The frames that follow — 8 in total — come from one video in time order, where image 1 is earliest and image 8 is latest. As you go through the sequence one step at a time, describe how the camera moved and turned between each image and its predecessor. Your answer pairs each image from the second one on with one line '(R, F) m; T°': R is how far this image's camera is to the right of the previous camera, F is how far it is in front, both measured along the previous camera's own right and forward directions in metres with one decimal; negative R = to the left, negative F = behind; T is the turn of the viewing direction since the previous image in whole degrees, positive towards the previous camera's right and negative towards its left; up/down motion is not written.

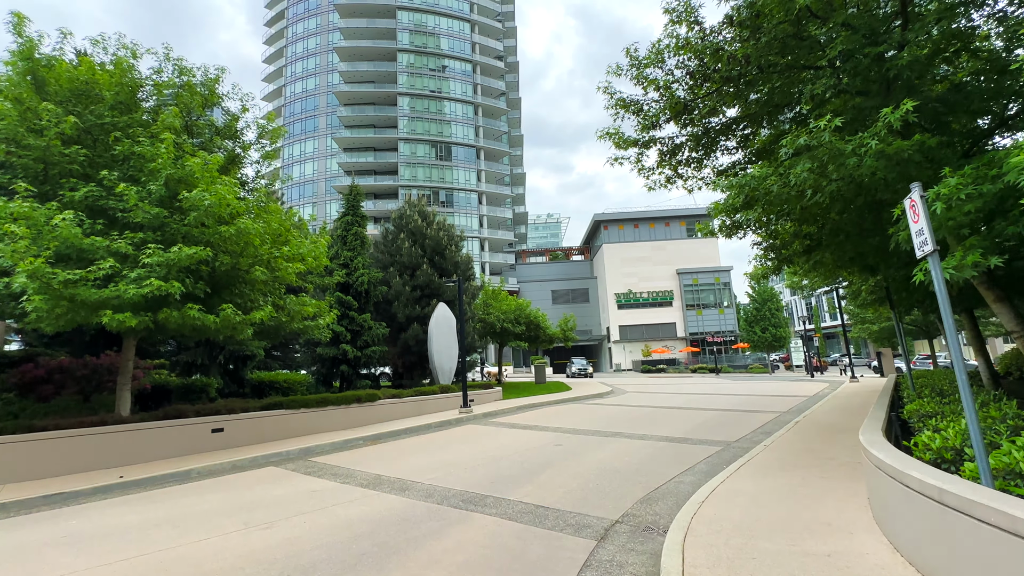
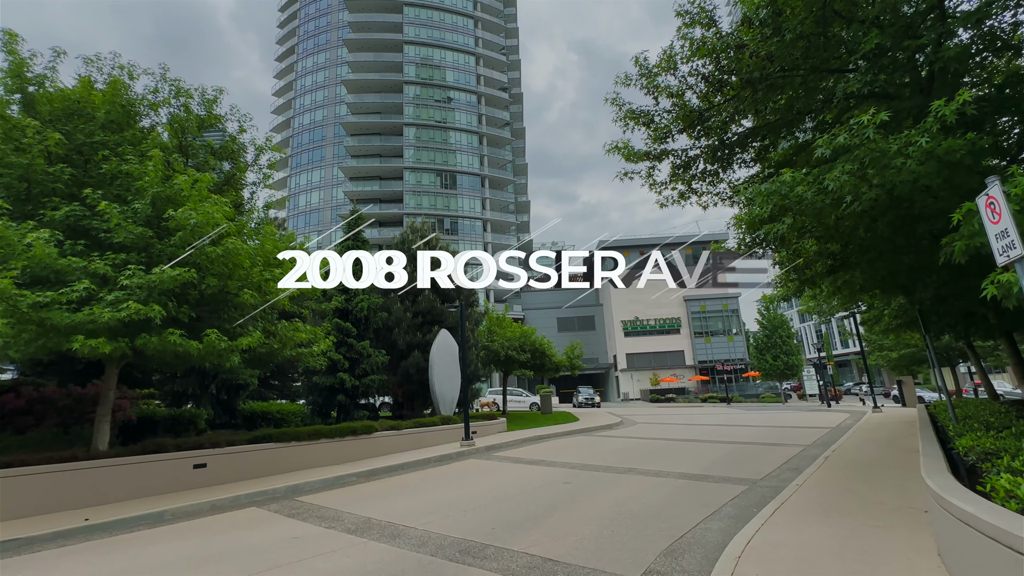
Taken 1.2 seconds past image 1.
(0.0, +0.6) m; -1°
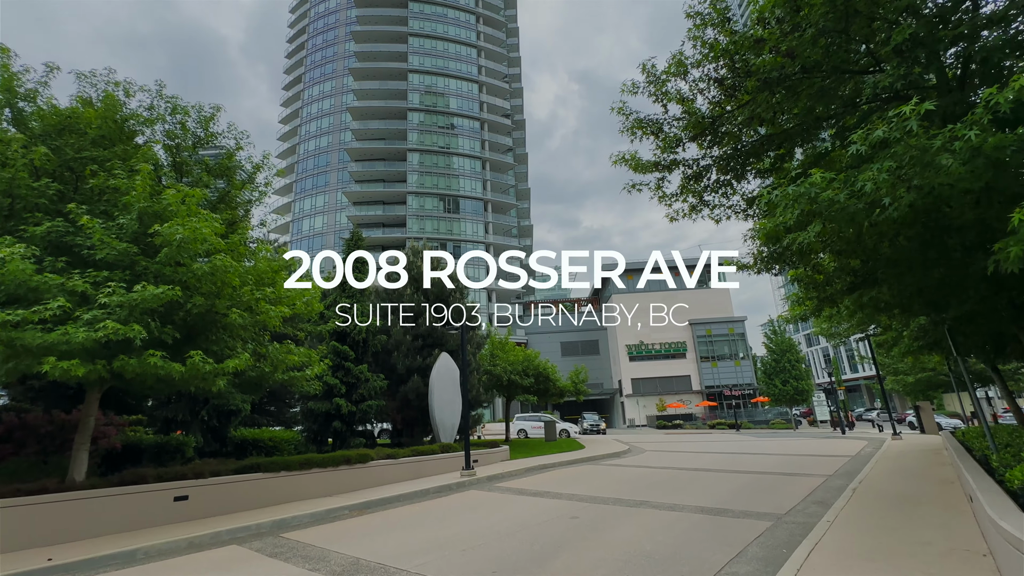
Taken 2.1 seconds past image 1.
(0.0, +0.5) m; 0°
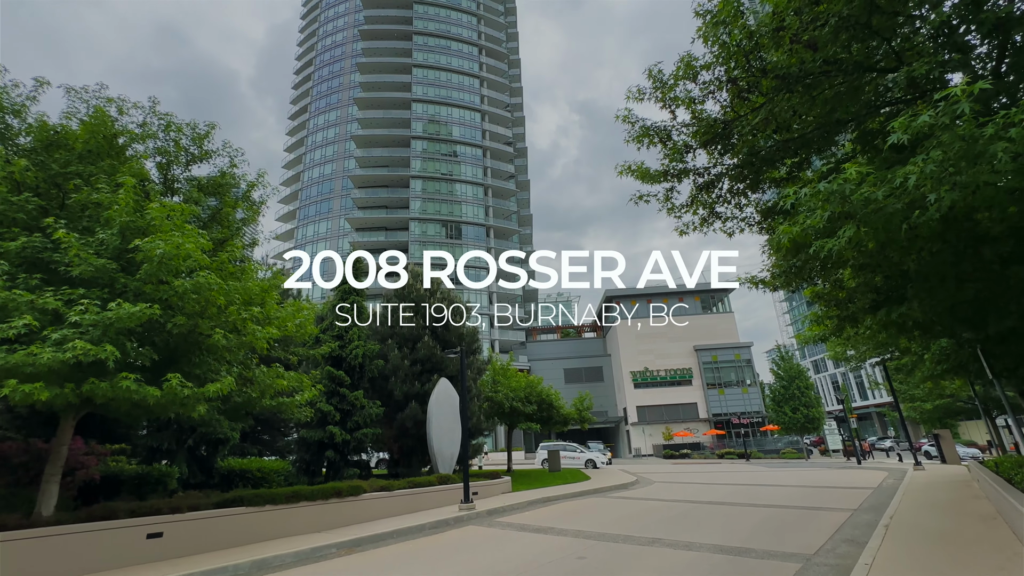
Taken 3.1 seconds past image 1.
(0.0, +0.5) m; 0°
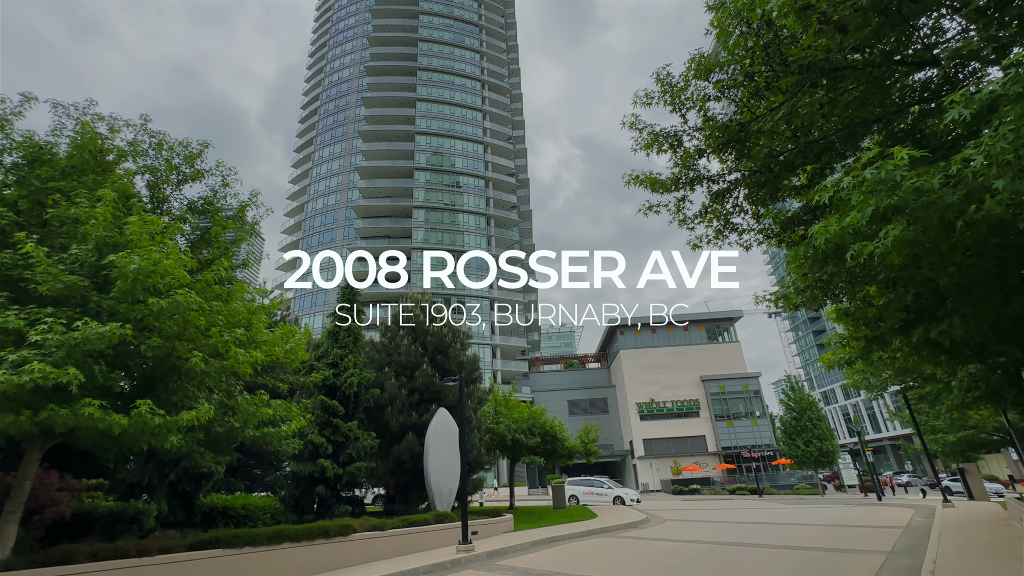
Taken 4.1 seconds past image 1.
(0.0, +0.6) m; 0°
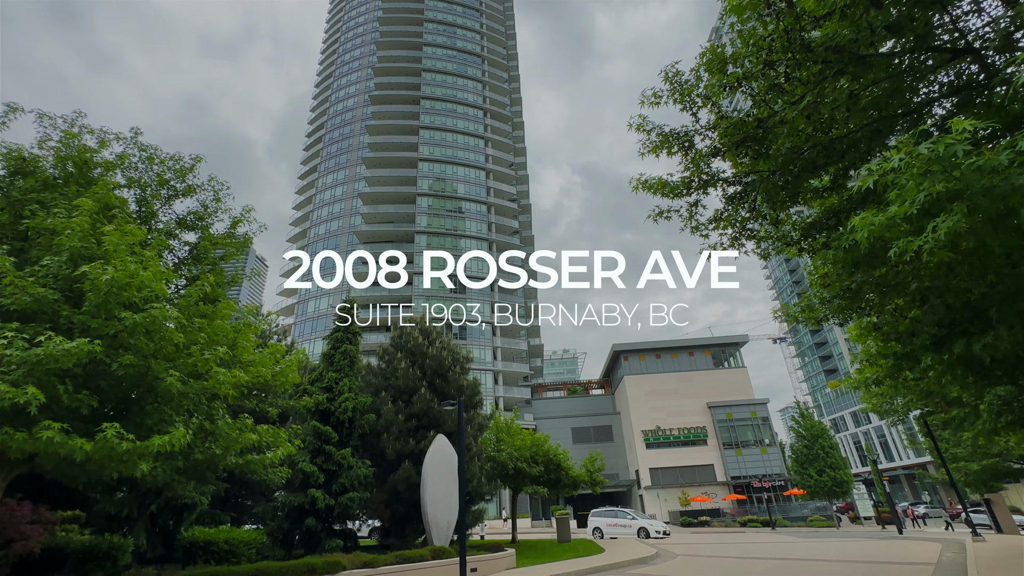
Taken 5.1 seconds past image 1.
(0.0, +0.5) m; 0°
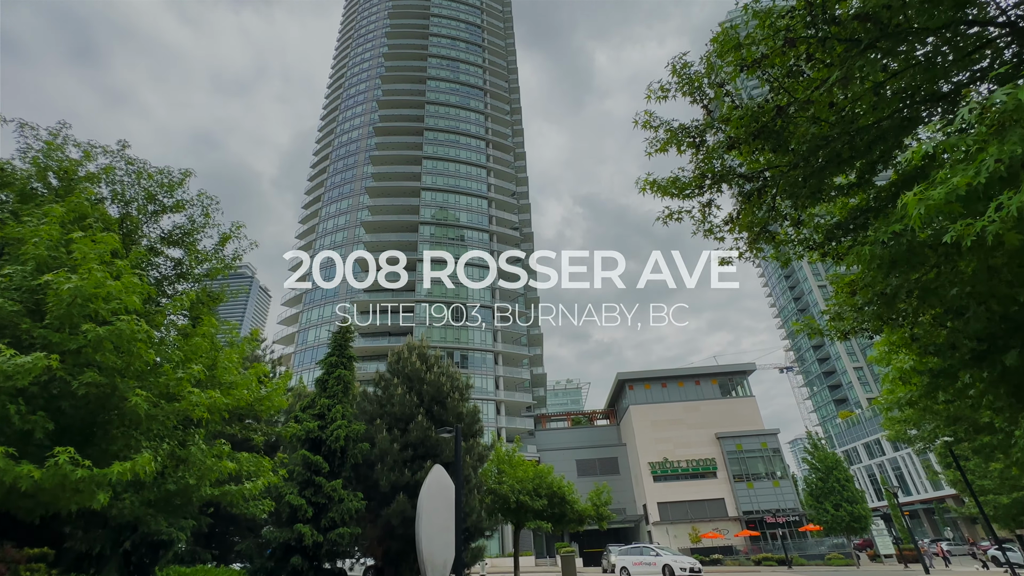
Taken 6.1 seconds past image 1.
(+0.1, +0.6) m; 0°
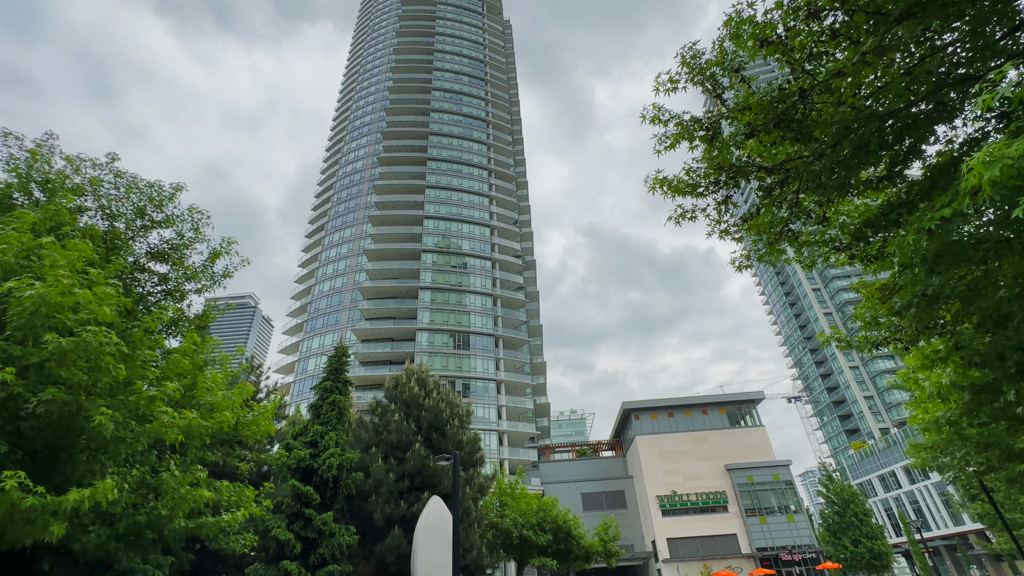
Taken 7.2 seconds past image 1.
(0.0, +0.5) m; 0°
